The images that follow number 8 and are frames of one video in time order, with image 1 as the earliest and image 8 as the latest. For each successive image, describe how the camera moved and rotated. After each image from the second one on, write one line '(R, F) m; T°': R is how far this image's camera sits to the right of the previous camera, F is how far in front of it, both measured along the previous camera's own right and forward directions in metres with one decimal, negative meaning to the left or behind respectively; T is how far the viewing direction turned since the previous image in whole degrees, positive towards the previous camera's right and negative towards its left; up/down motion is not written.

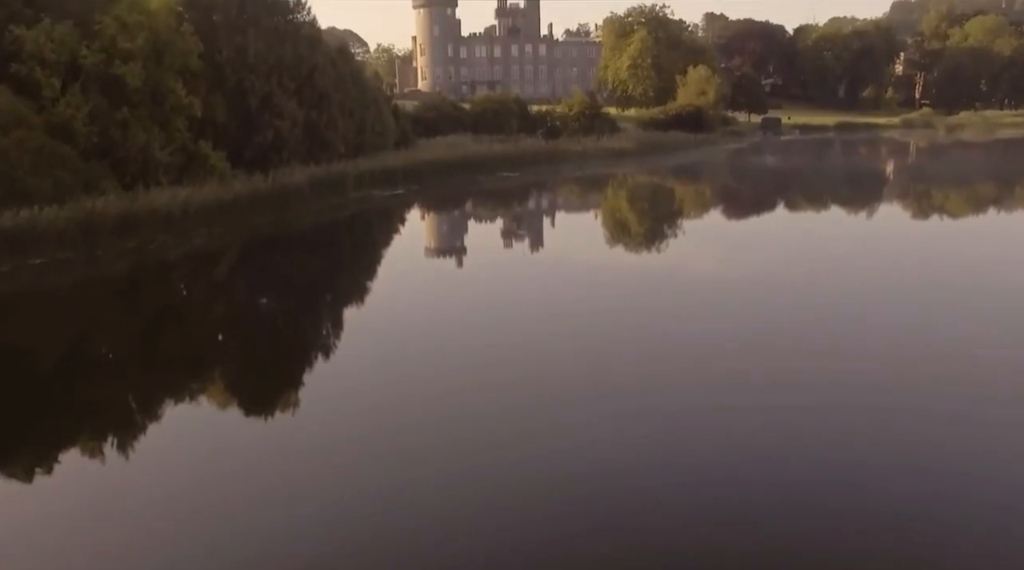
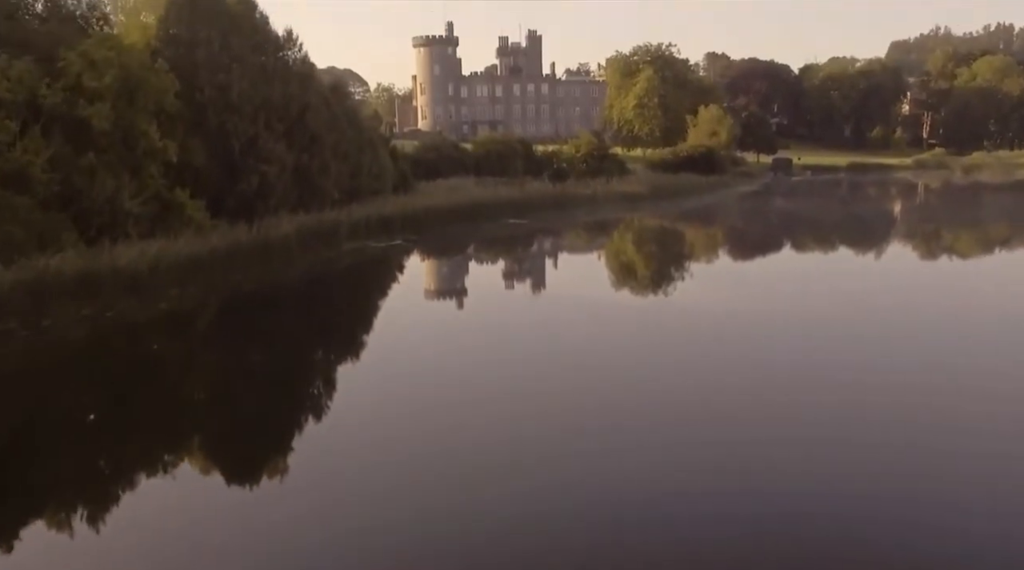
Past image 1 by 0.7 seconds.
(-0.2, +2.4) m; 0°
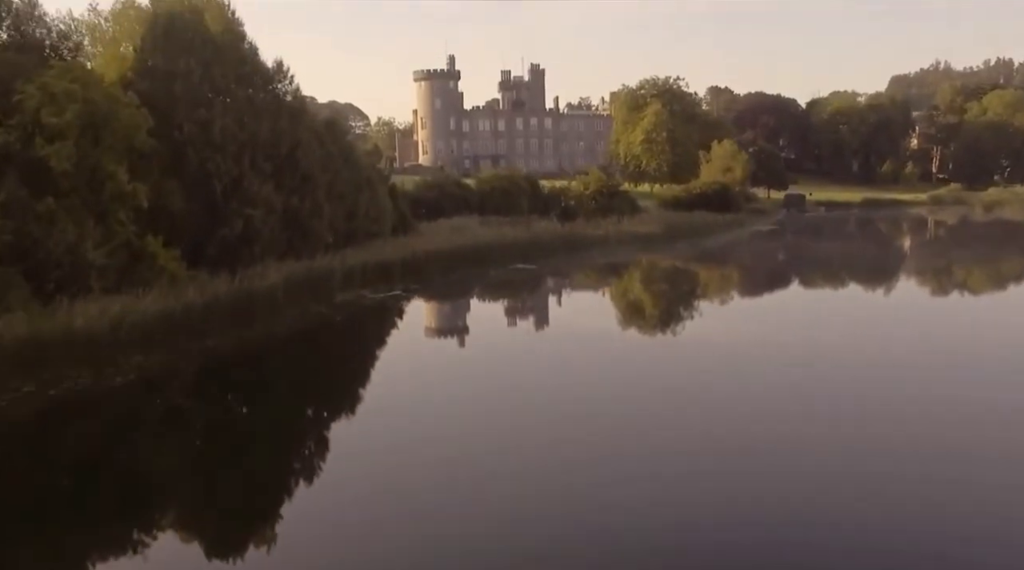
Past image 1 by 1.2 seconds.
(-0.2, +2.4) m; 0°
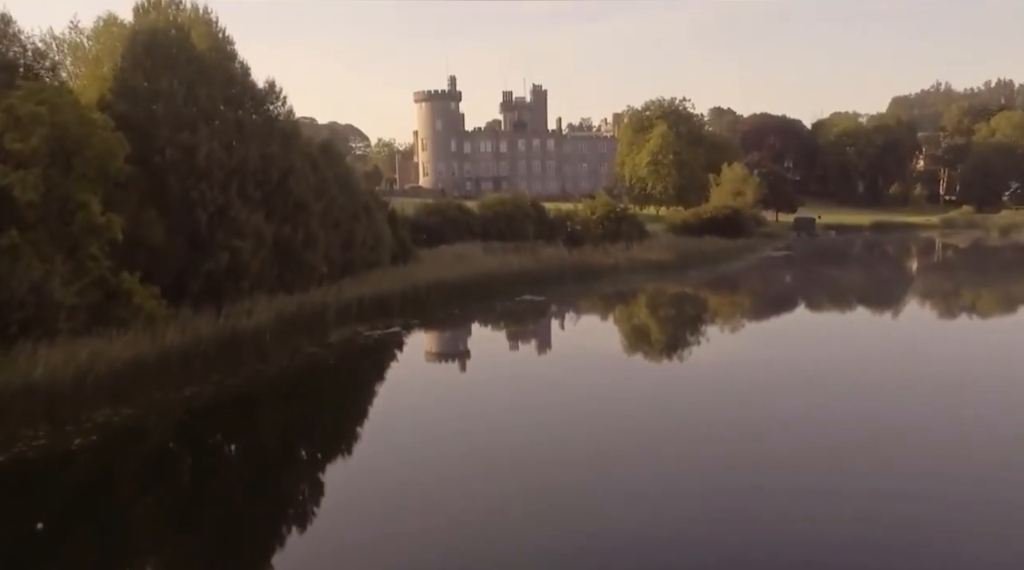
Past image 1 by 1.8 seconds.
(-0.2, +1.7) m; 0°
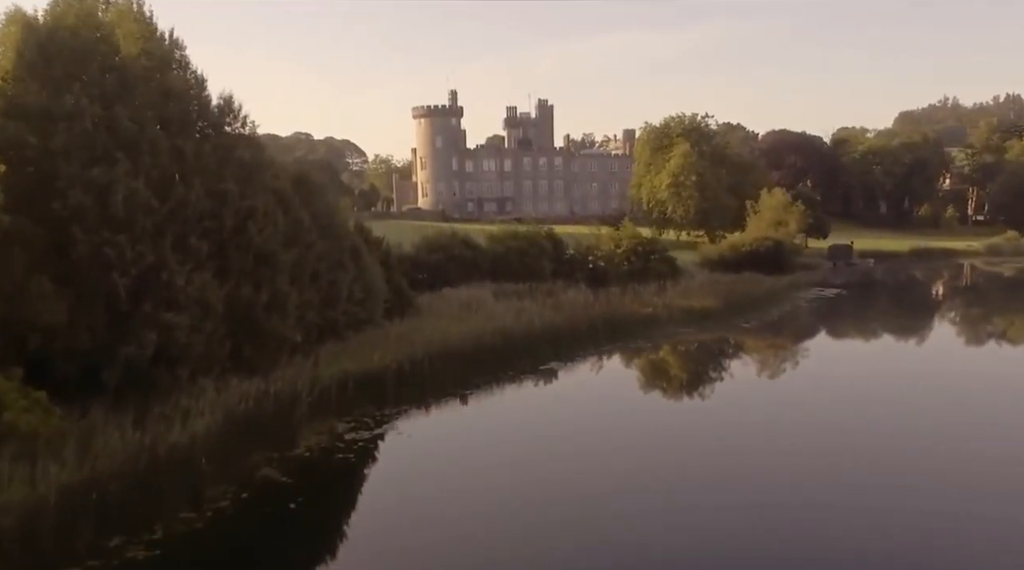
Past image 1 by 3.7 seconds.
(-0.6, +5.6) m; 0°
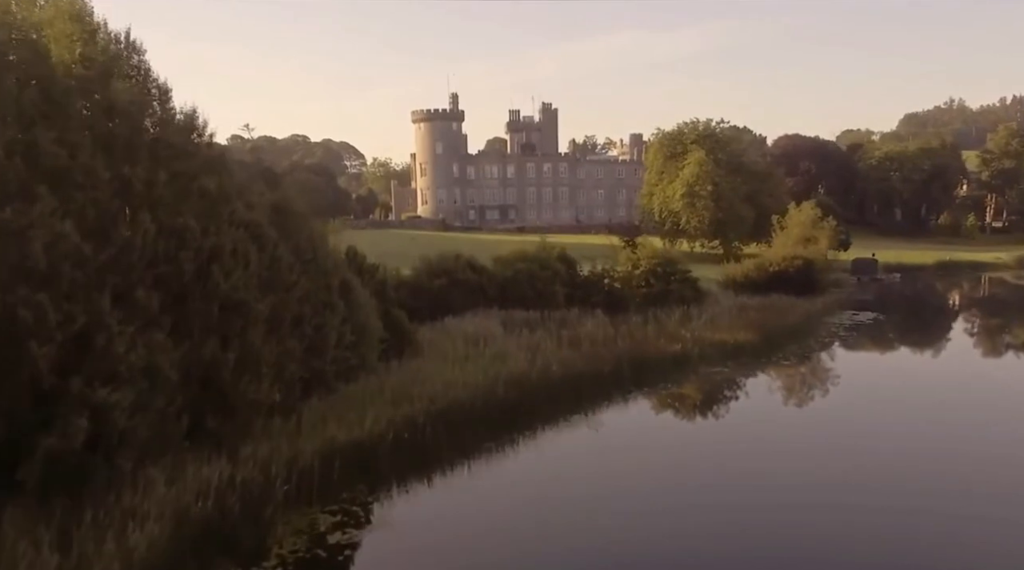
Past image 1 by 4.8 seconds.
(-0.3, +3.2) m; 0°
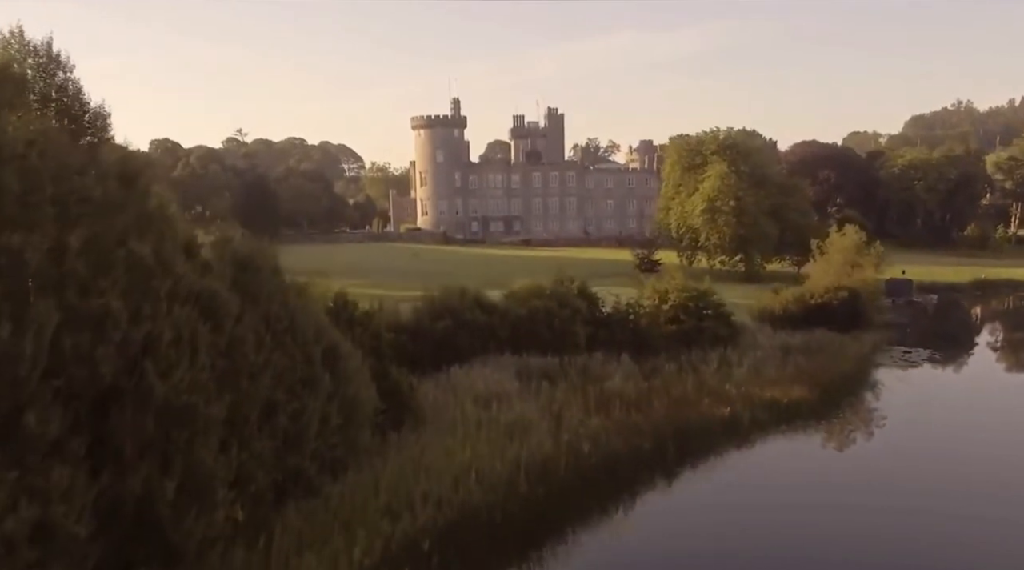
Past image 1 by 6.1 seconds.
(-0.4, +3.9) m; 0°
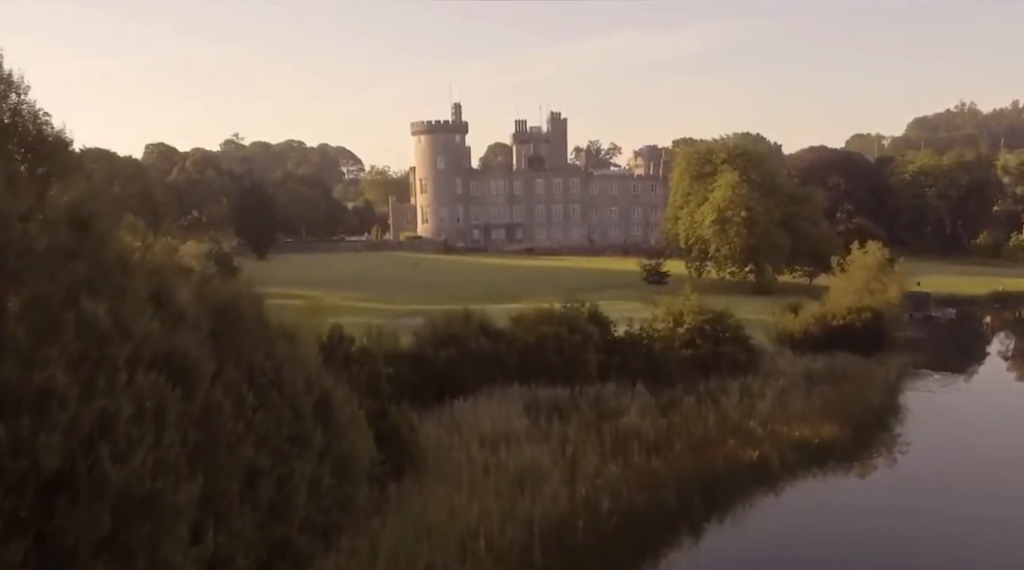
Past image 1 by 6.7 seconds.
(-0.2, +1.7) m; 0°
